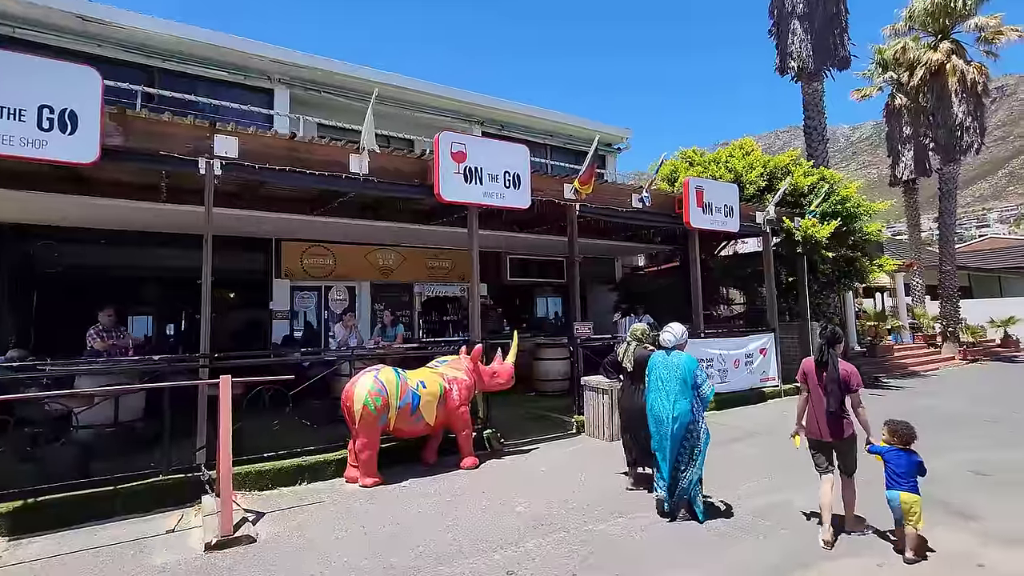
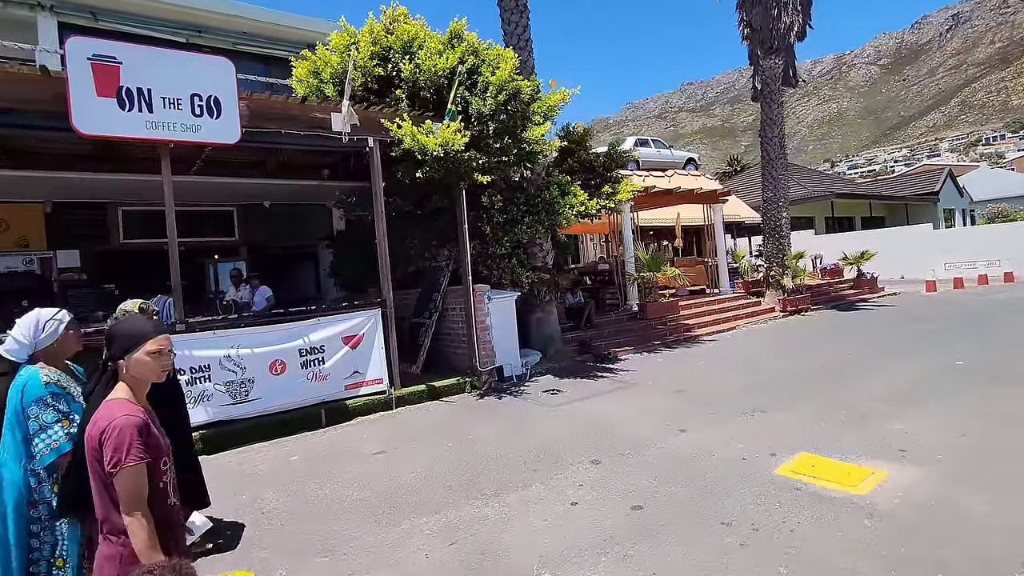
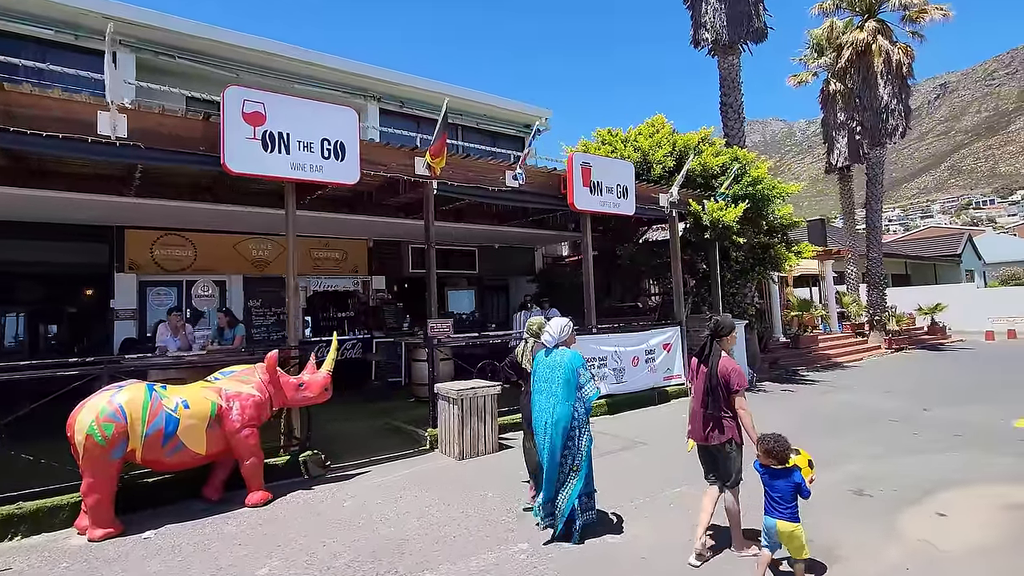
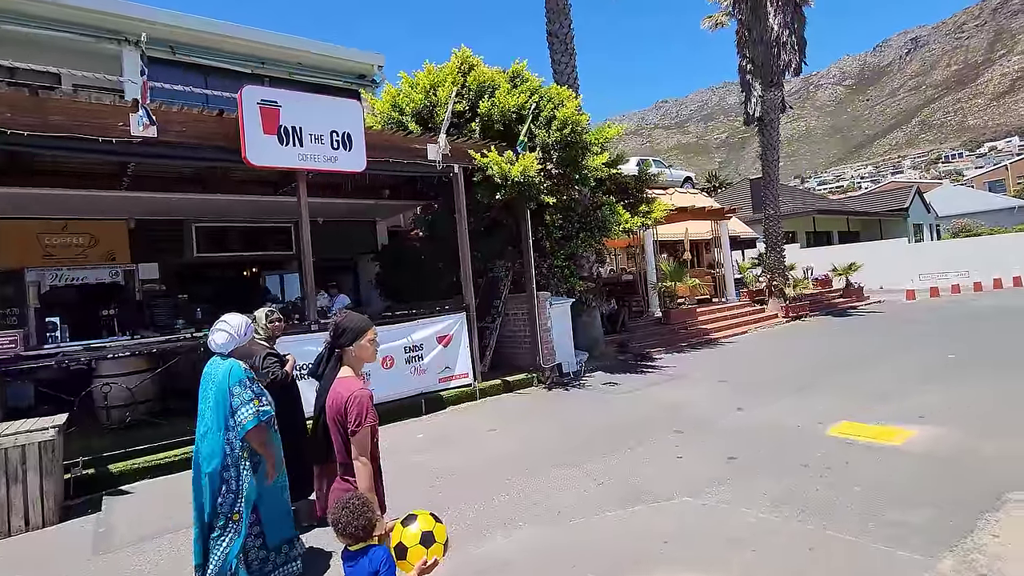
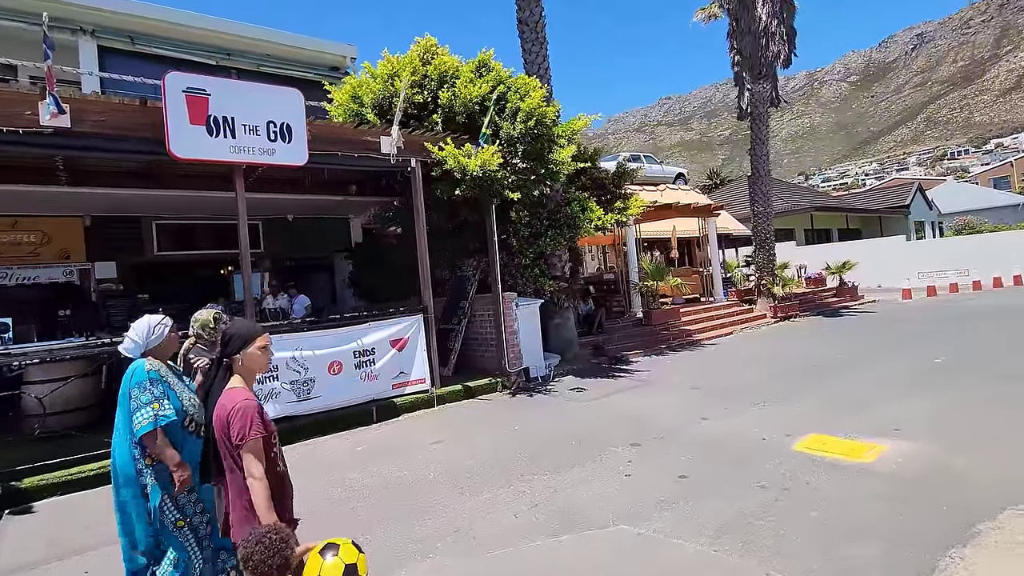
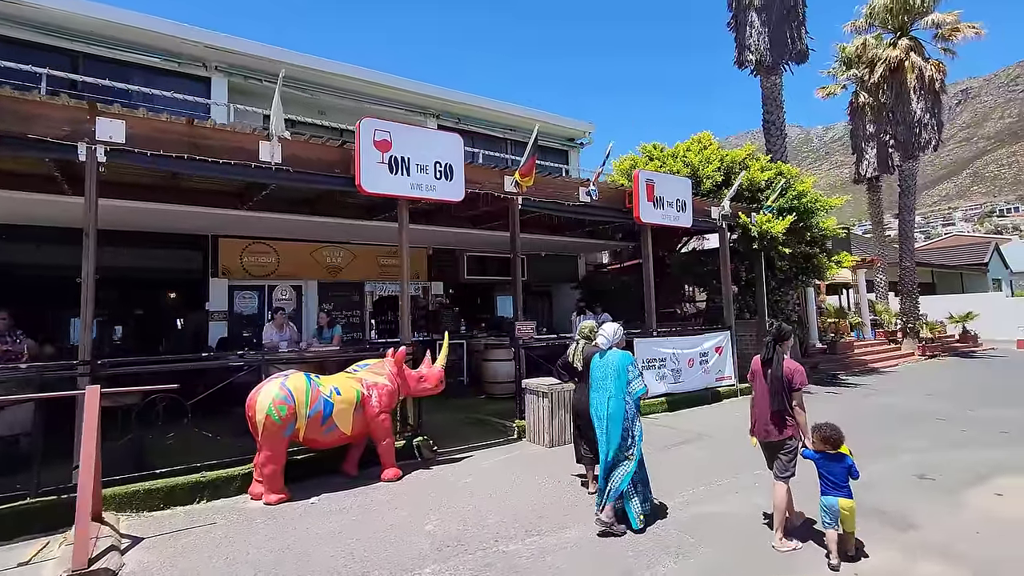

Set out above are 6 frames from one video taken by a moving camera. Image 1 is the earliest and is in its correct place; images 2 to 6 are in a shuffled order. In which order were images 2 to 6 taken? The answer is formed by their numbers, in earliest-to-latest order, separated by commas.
6, 3, 4, 5, 2
